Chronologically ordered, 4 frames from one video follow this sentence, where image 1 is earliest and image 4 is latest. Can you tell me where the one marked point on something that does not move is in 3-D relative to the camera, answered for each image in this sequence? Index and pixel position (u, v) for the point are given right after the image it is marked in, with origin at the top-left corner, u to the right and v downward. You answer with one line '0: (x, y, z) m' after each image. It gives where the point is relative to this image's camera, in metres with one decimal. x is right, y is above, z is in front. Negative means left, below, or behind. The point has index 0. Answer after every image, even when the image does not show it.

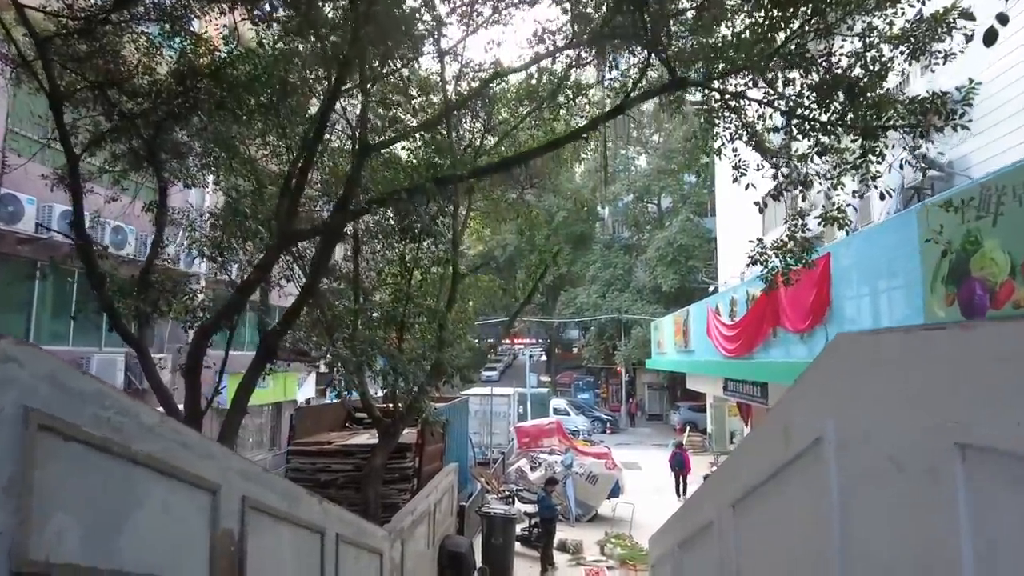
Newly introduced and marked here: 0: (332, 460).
0: (-2.0, -1.9, +7.8) m
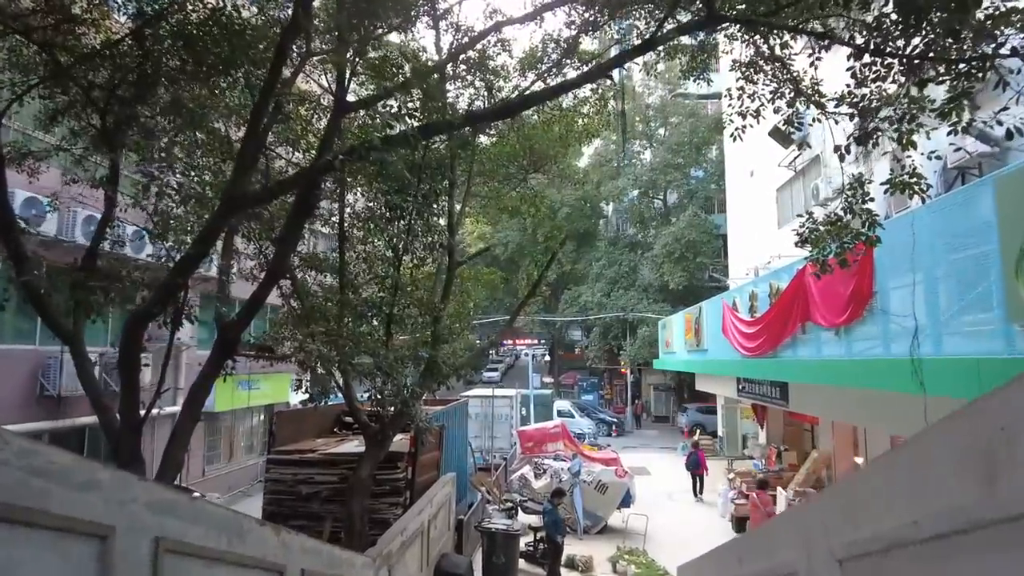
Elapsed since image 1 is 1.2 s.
0: (-2.0, -1.9, +7.0) m
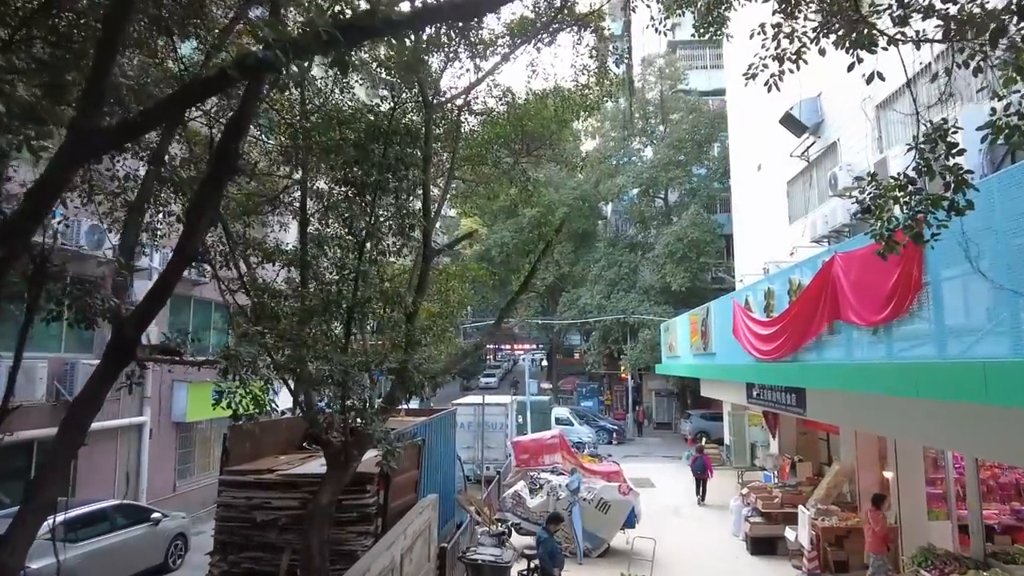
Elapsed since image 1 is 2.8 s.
0: (-2.1, -1.8, +6.0) m
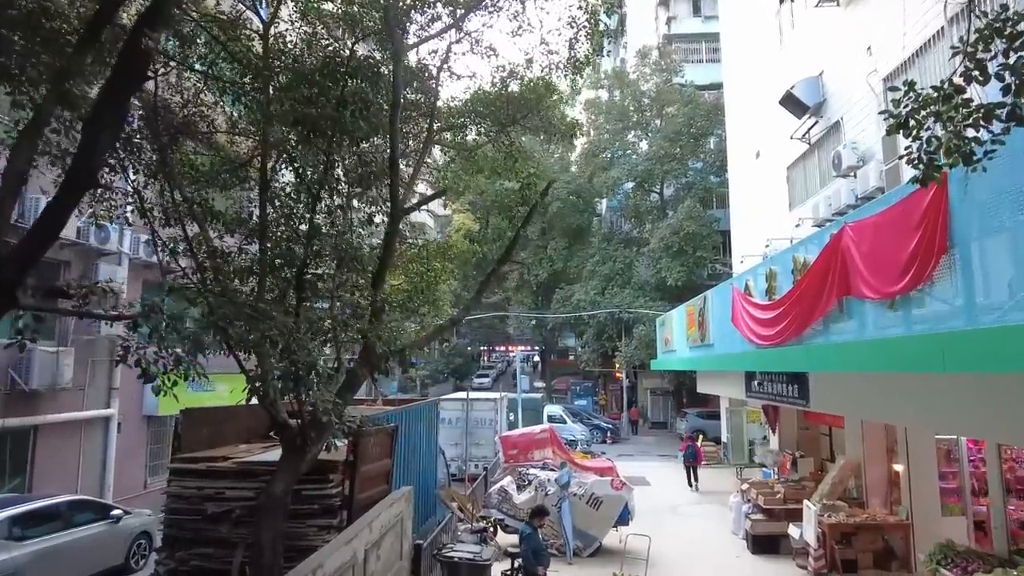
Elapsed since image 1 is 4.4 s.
0: (-2.3, -1.6, +5.4) m
